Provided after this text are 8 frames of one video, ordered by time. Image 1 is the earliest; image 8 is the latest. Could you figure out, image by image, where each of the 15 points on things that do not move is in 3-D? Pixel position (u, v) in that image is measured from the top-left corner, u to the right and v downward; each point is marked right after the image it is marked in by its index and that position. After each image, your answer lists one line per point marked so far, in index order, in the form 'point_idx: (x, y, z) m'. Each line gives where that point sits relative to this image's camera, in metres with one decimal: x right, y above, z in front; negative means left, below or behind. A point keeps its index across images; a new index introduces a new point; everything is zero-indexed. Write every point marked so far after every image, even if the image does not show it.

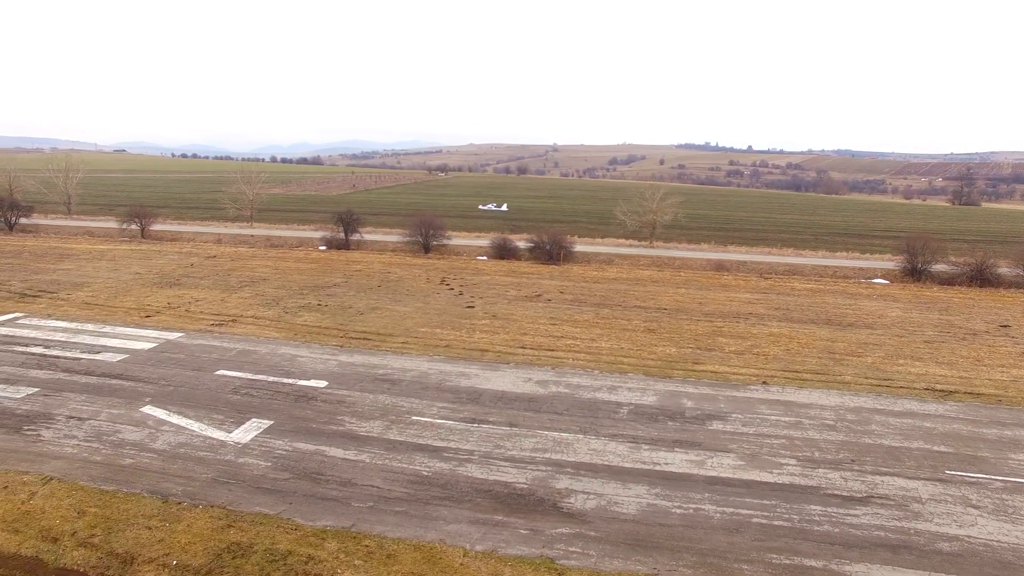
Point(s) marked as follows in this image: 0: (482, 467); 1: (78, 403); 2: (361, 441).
0: (-0.4, -2.5, +9.3) m
1: (-7.2, -1.9, +11.0) m
2: (-2.2, -2.3, +9.9) m
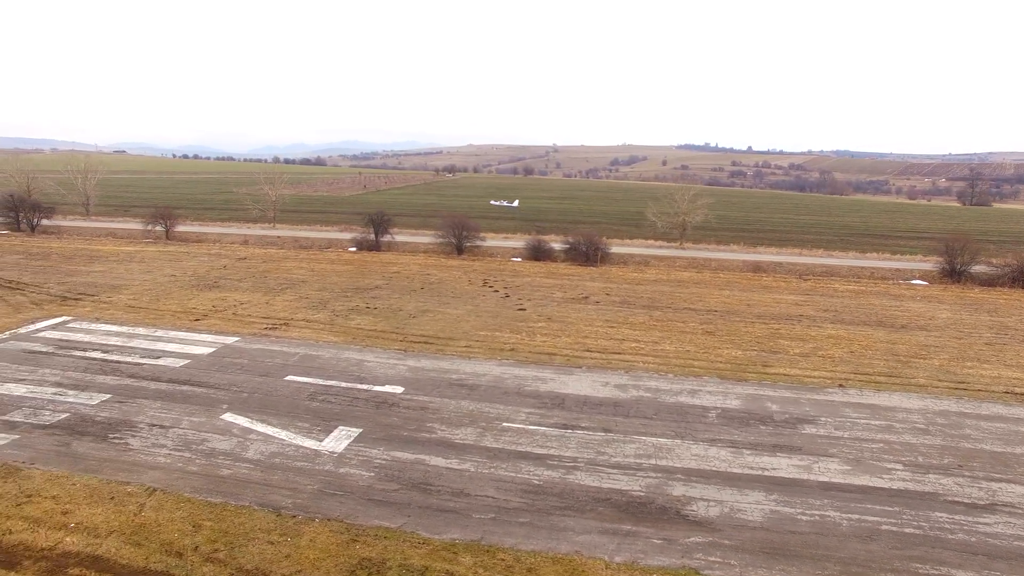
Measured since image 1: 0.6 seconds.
0: (+1.1, -2.6, +9.1) m
1: (-5.8, -2.0, +10.7) m
2: (-0.7, -2.4, +9.7) m
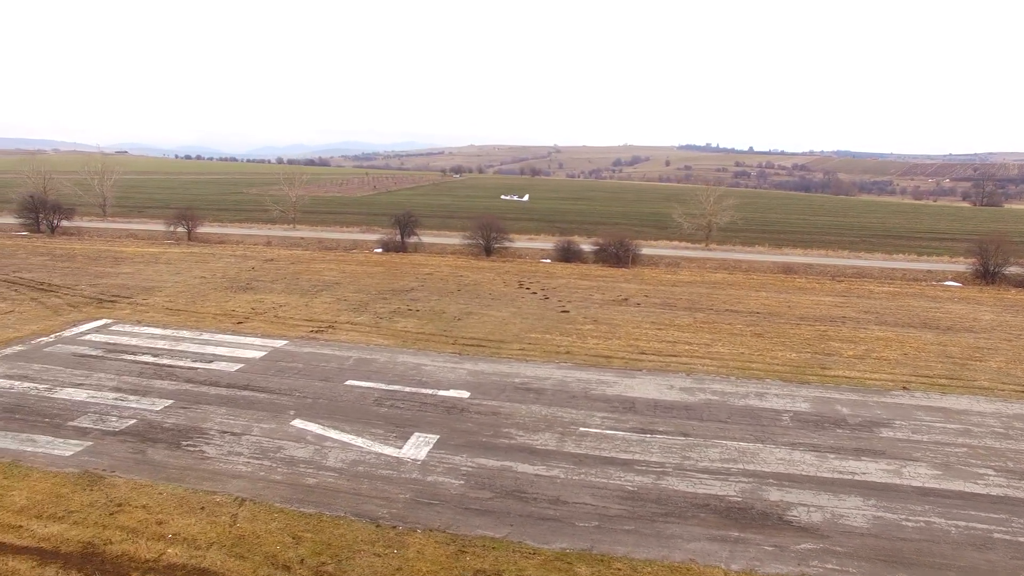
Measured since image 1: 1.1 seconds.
0: (+2.3, -2.6, +9.0) m
1: (-4.6, -2.0, +10.5) m
2: (+0.5, -2.4, +9.5) m
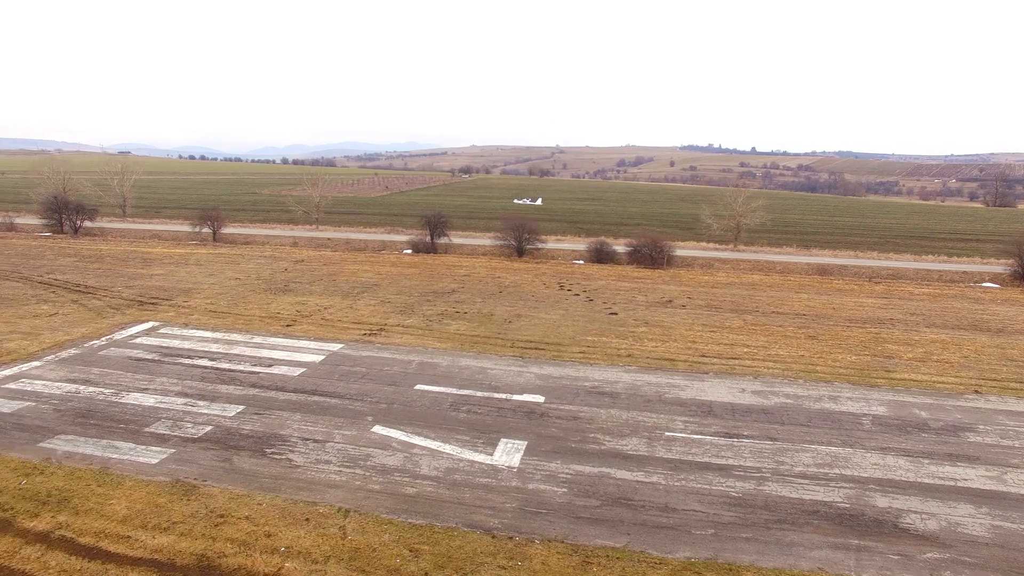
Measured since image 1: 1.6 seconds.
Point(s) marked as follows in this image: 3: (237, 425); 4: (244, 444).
0: (+3.7, -2.7, +8.8) m
1: (-3.3, -2.1, +10.3) m
2: (+1.8, -2.4, +9.3) m
3: (-4.2, -2.1, +10.1) m
4: (-3.8, -2.2, +9.5) m
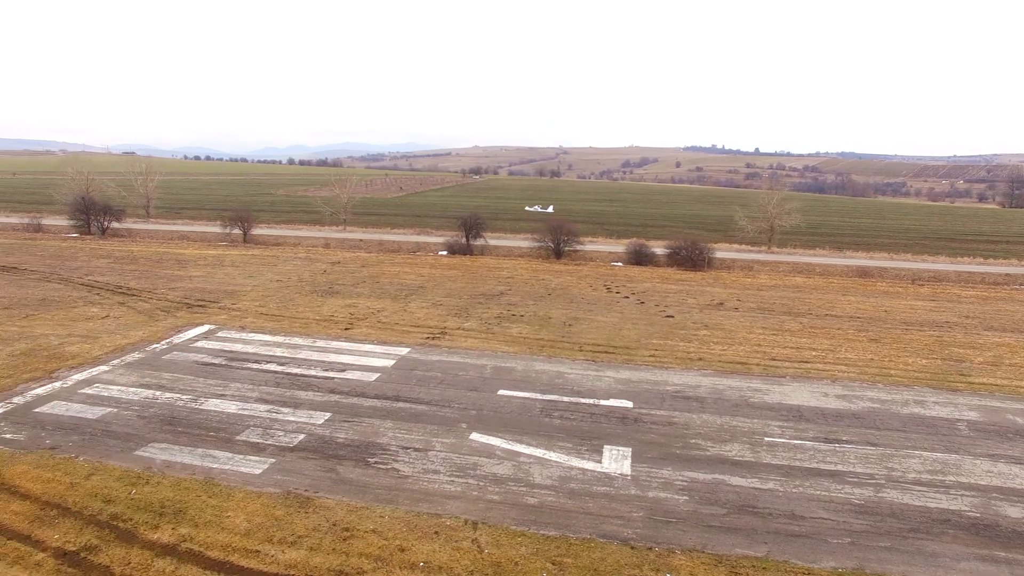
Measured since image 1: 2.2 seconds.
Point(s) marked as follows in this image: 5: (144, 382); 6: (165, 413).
0: (+5.1, -2.7, +8.6) m
1: (-1.8, -2.1, +10.0) m
2: (+3.3, -2.5, +9.1) m
3: (-2.7, -2.1, +9.8) m
4: (-2.3, -2.3, +9.2) m
5: (-6.4, -1.6, +11.5) m
6: (-5.4, -1.9, +10.2) m
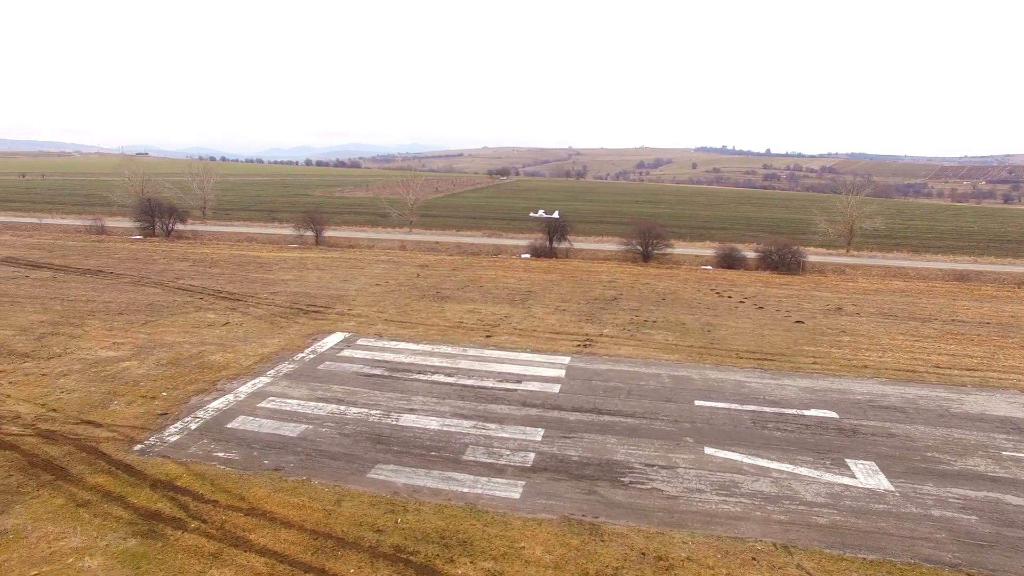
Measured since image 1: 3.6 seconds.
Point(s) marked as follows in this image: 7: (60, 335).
0: (+8.5, -2.8, +8.1) m
1: (+1.5, -2.2, +9.4) m
2: (+6.6, -2.6, +8.6) m
3: (+0.6, -2.3, +9.2) m
4: (+1.0, -2.4, +8.6) m
5: (-3.2, -1.8, +10.8) m
6: (-2.1, -2.0, +9.5) m
7: (-9.5, -1.0, +13.8) m
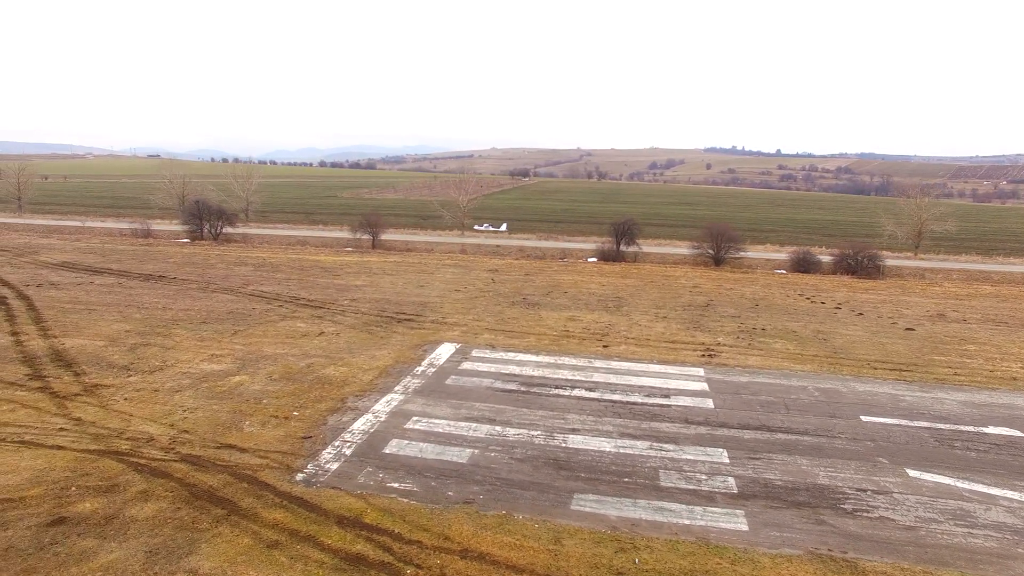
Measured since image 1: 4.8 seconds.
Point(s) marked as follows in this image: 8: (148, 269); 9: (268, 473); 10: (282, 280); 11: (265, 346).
0: (+10.9, -2.9, +7.4) m
1: (+3.9, -2.4, +8.6) m
2: (+9.0, -2.7, +7.9) m
3: (+3.0, -2.4, +8.4) m
4: (+3.4, -2.5, +7.8) m
5: (-0.7, -1.9, +10.0) m
6: (+0.4, -2.2, +8.7) m
7: (-7.1, -1.2, +13.0) m
8: (-10.8, +0.6, +19.5) m
9: (-3.0, -2.3, +8.1) m
10: (-6.6, +0.2, +18.9) m
11: (-4.9, -1.1, +13.1) m
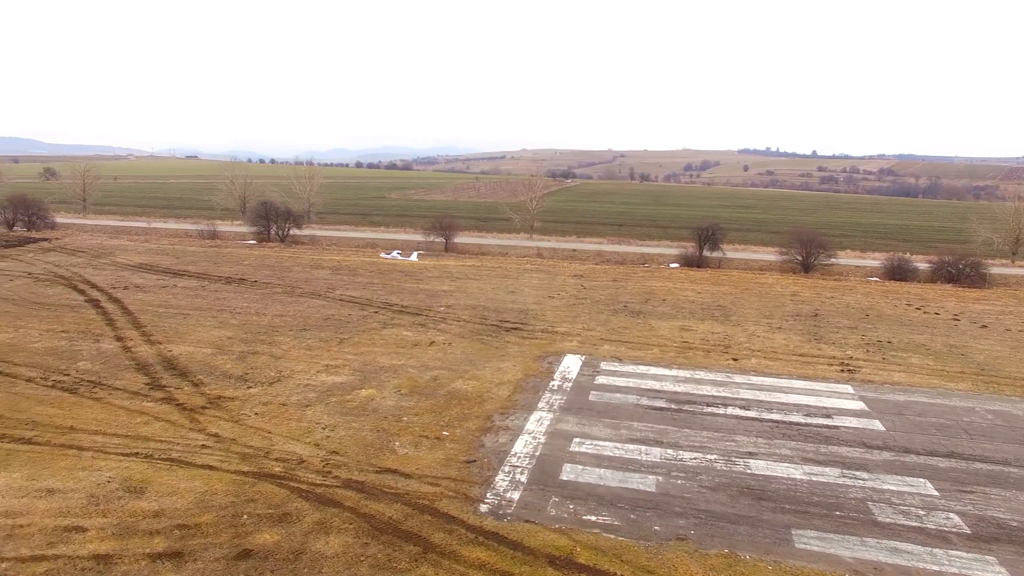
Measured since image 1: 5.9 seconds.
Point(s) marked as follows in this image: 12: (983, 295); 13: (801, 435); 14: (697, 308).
0: (+13.2, -3.1, +6.4) m
1: (+6.2, -2.5, +7.8) m
2: (+11.3, -2.9, +6.9) m
3: (+5.3, -2.6, +7.6) m
4: (+5.7, -2.7, +7.0) m
5: (+1.6, -2.1, +9.2) m
6: (+2.6, -2.3, +7.9) m
7: (-4.7, -1.3, +12.4) m
8: (-8.3, +0.5, +19.0) m
9: (-0.7, -2.4, +7.4) m
10: (-4.0, +0.1, +18.3) m
11: (-2.5, -1.3, +12.5) m
12: (+13.8, -0.1, +19.3) m
13: (+4.1, -2.1, +9.5) m
14: (+4.6, -0.6, +16.5) m
